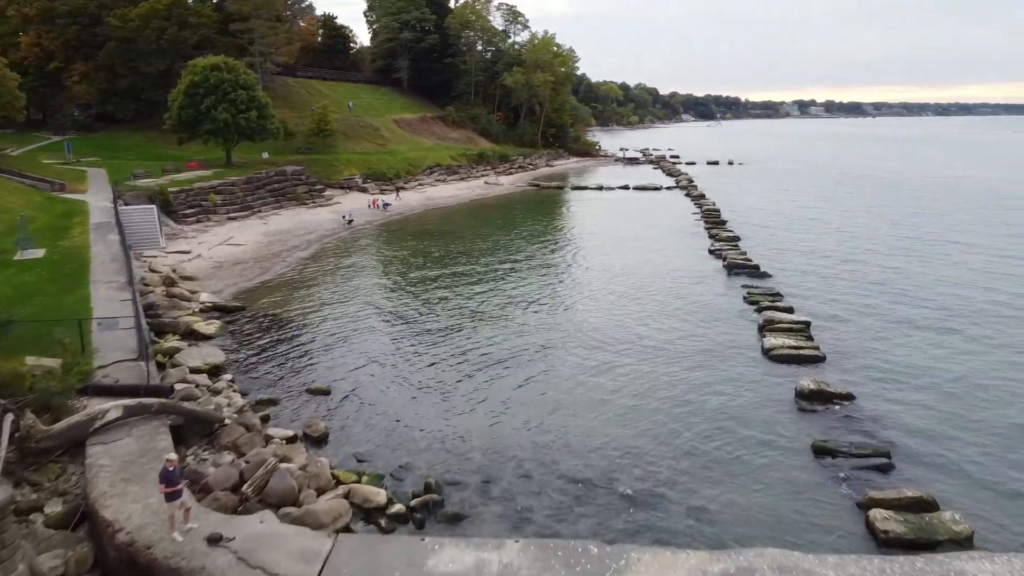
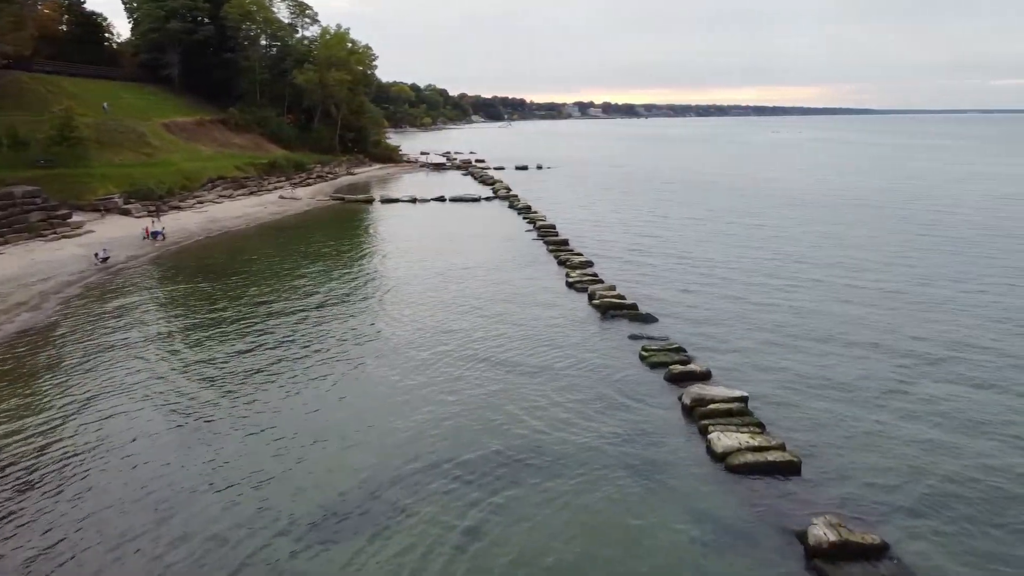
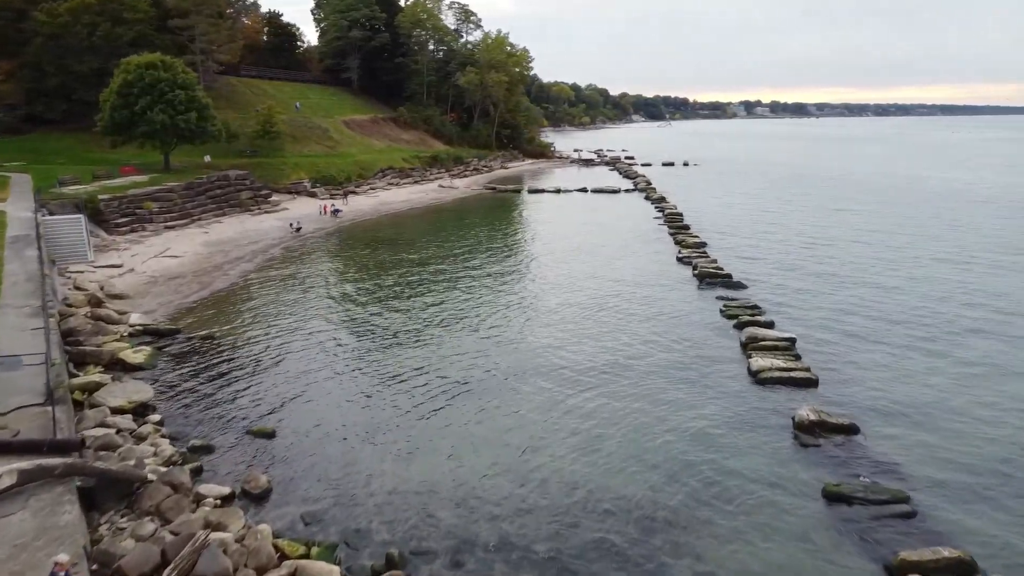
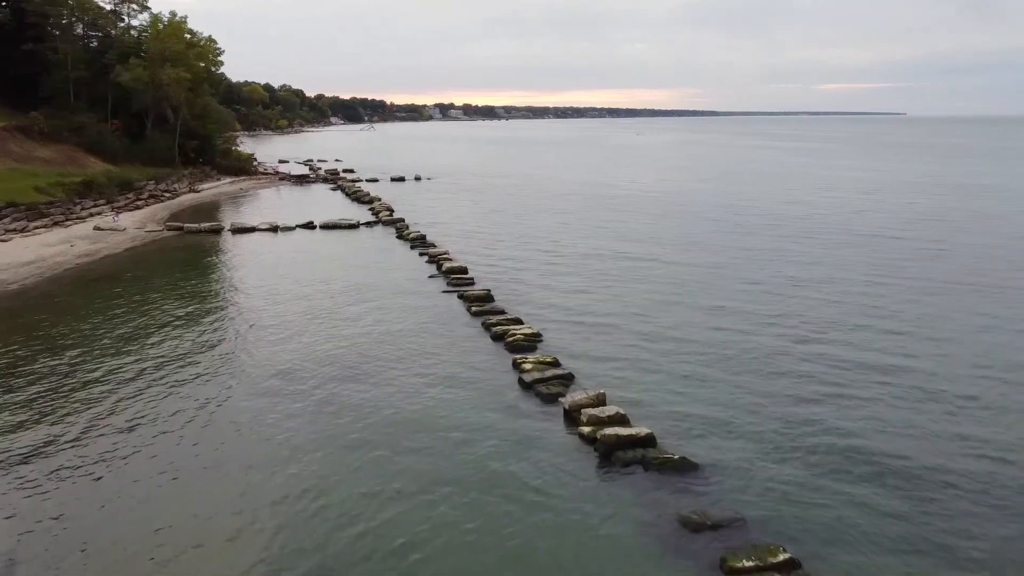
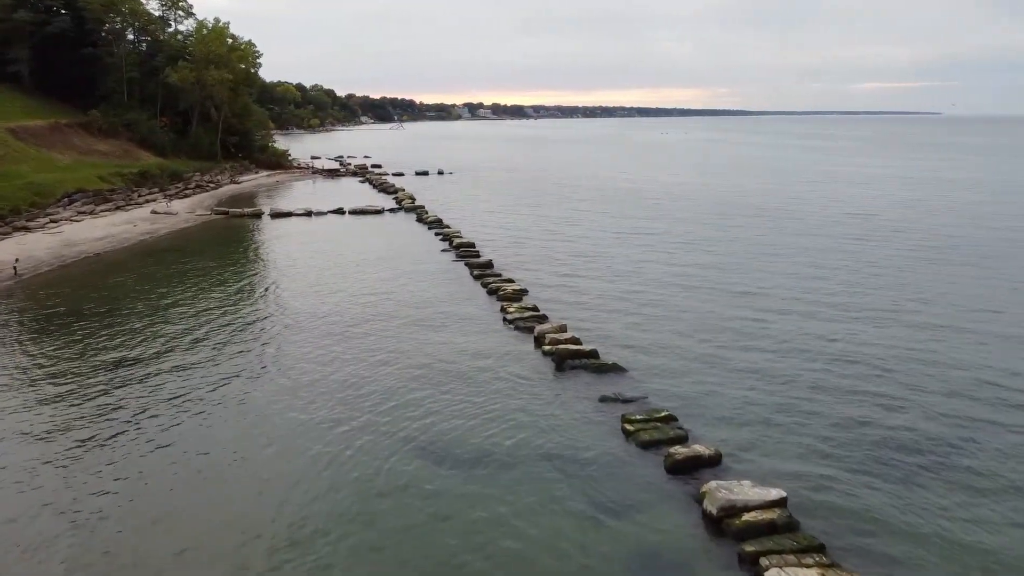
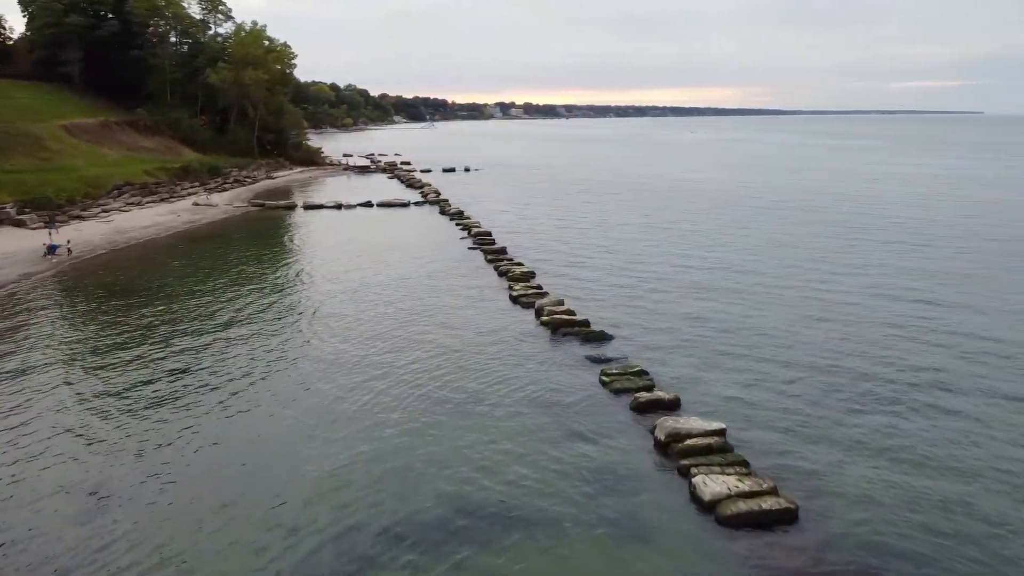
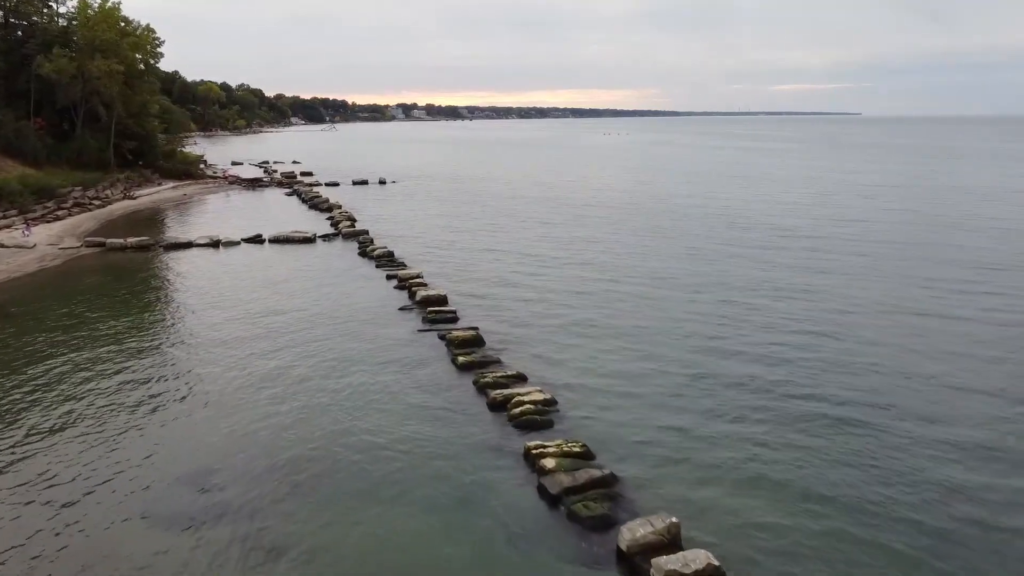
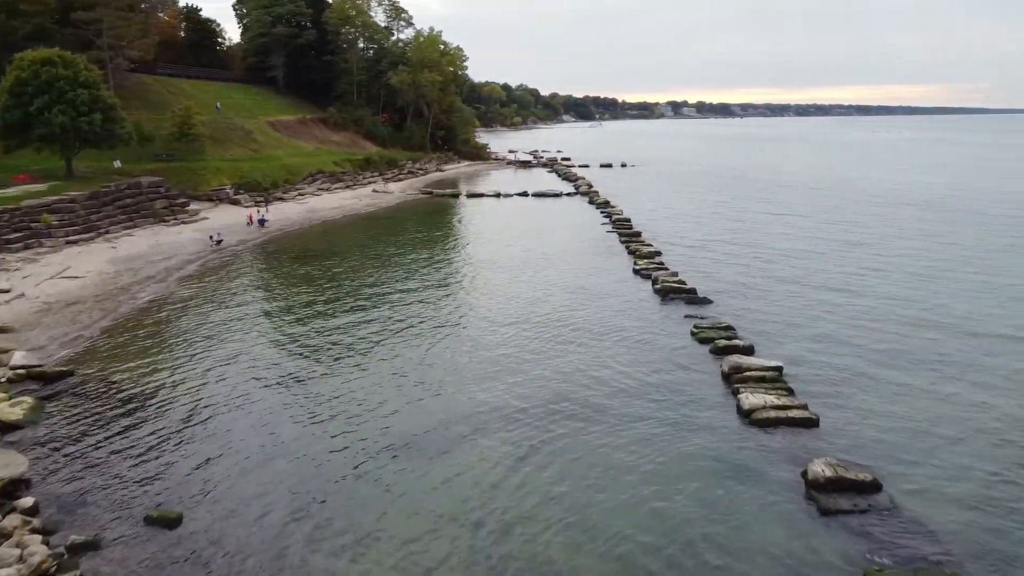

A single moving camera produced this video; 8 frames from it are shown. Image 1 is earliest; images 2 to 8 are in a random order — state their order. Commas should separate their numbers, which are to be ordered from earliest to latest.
3, 8, 2, 6, 5, 4, 7
